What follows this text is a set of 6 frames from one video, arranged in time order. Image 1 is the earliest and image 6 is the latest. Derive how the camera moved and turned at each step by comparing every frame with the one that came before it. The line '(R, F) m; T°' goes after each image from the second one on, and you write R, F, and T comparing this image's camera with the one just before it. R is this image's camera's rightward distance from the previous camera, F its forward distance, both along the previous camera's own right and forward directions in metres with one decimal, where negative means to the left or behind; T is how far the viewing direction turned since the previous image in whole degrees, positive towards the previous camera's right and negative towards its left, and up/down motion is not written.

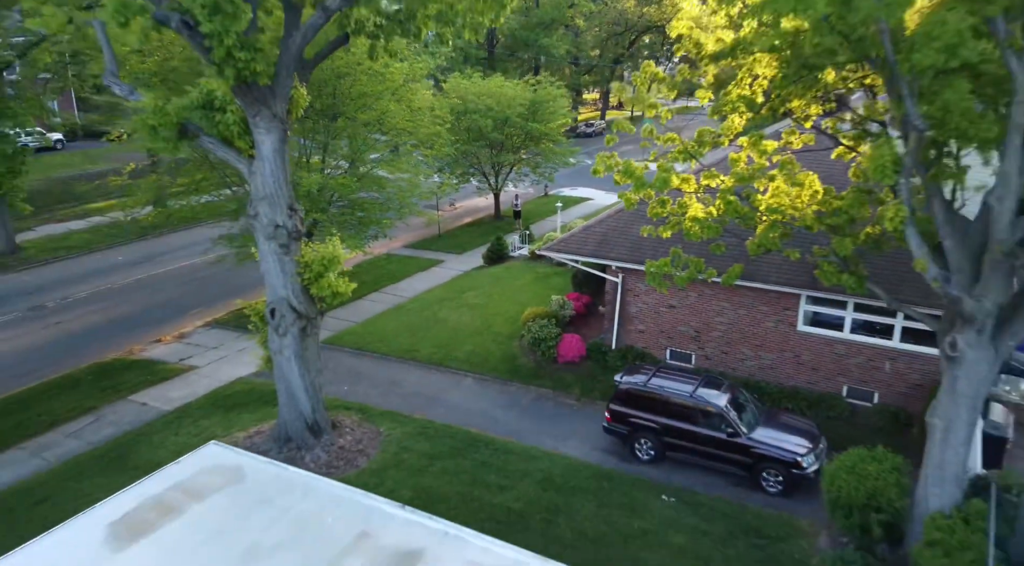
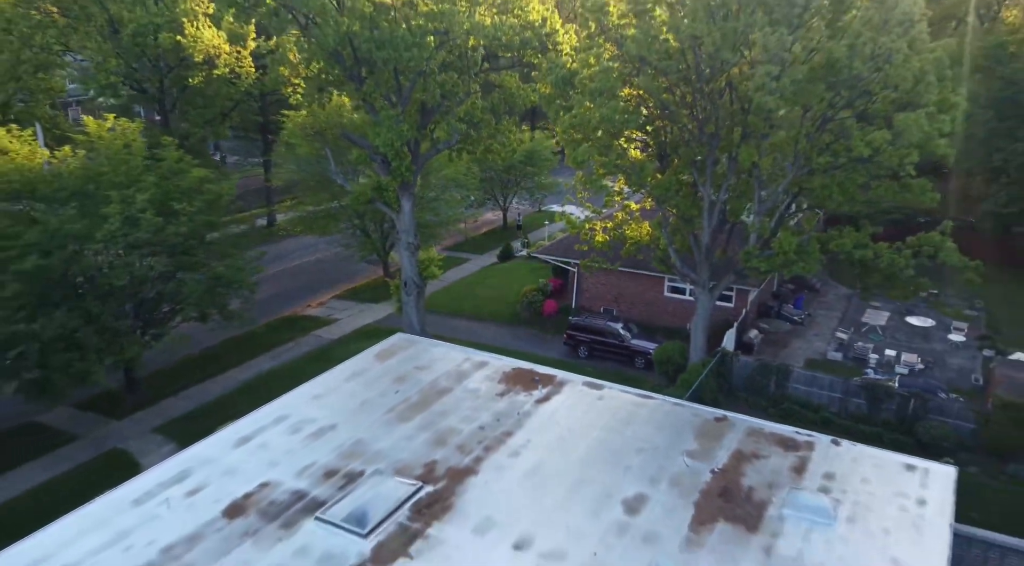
(-0.2, -11.4) m; 0°
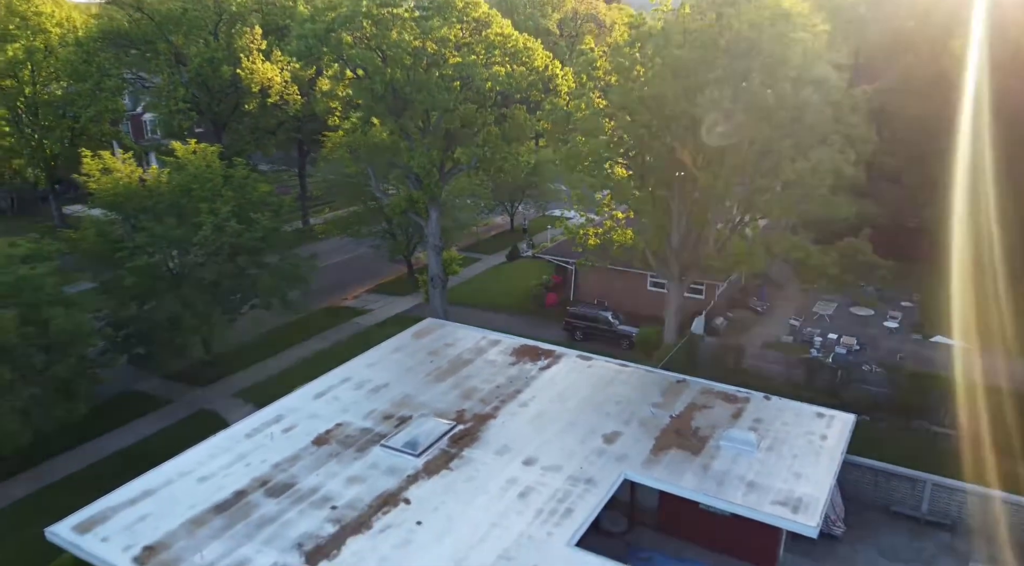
(-0.1, -4.7) m; 0°
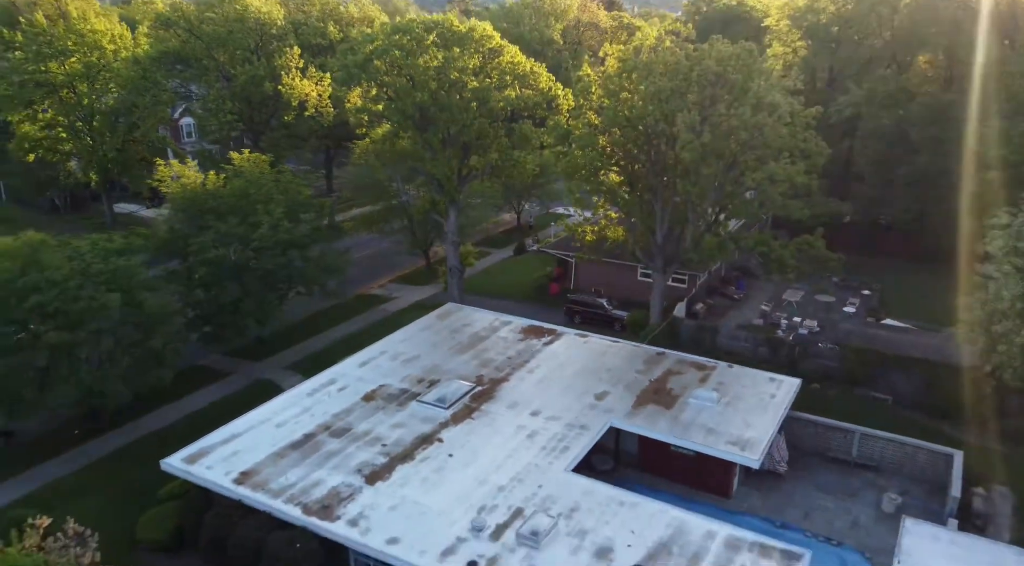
(-0.1, -4.2) m; 0°
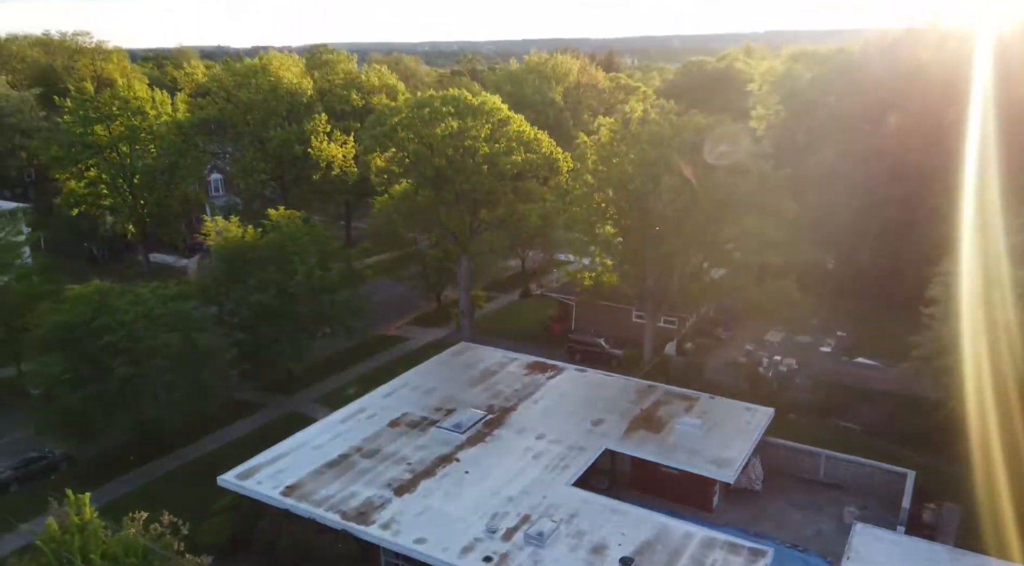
(-0.1, -3.3) m; 0°
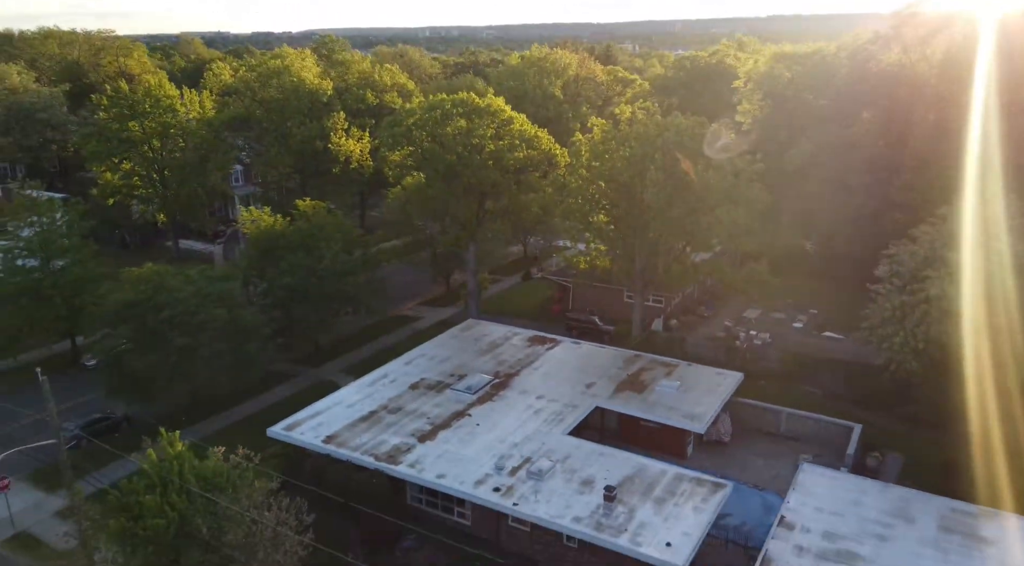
(-0.1, -3.9) m; 0°
